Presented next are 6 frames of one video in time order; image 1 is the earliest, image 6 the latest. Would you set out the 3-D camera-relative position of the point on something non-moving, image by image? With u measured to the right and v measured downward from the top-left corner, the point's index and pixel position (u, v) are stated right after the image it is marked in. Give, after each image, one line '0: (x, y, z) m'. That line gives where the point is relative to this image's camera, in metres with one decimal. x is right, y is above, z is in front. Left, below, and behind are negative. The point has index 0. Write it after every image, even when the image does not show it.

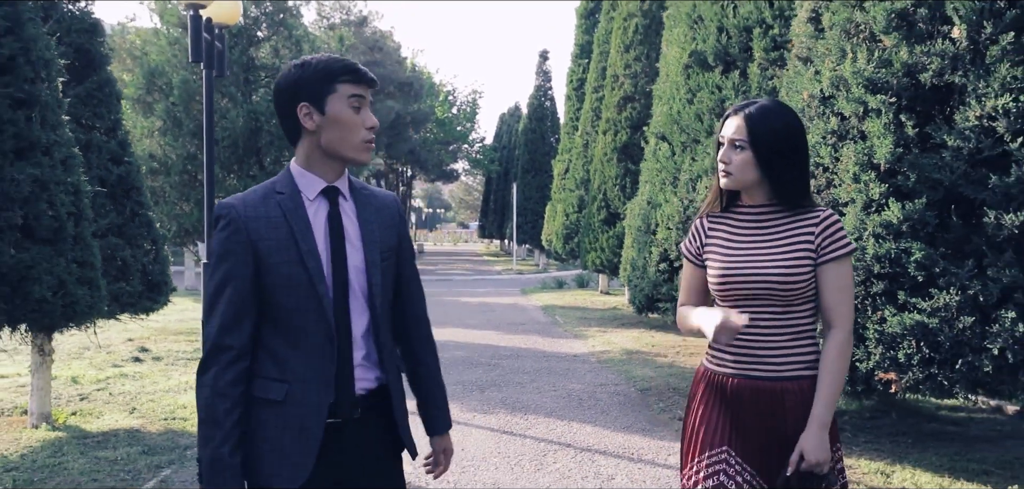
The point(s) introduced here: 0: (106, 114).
0: (-3.8, +1.2, +7.8) m
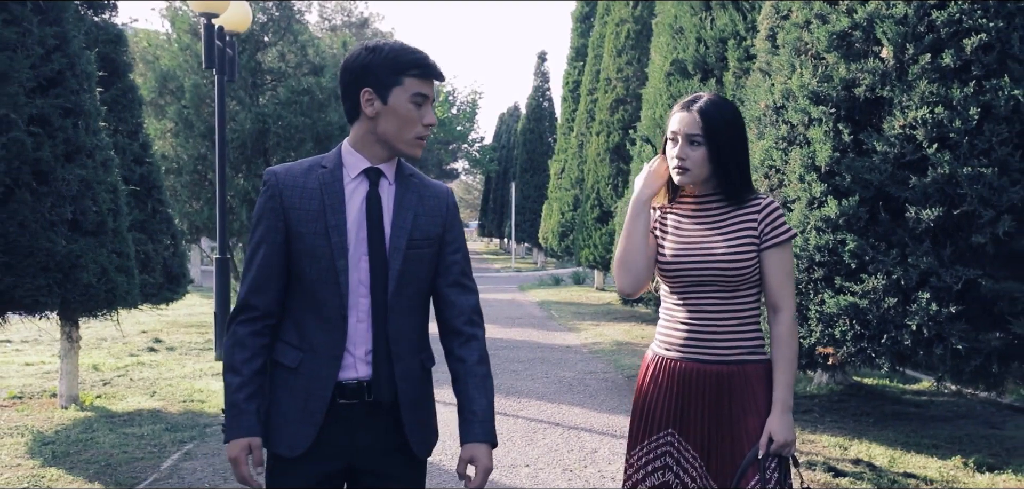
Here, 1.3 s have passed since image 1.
0: (-3.8, +1.3, +8.5) m
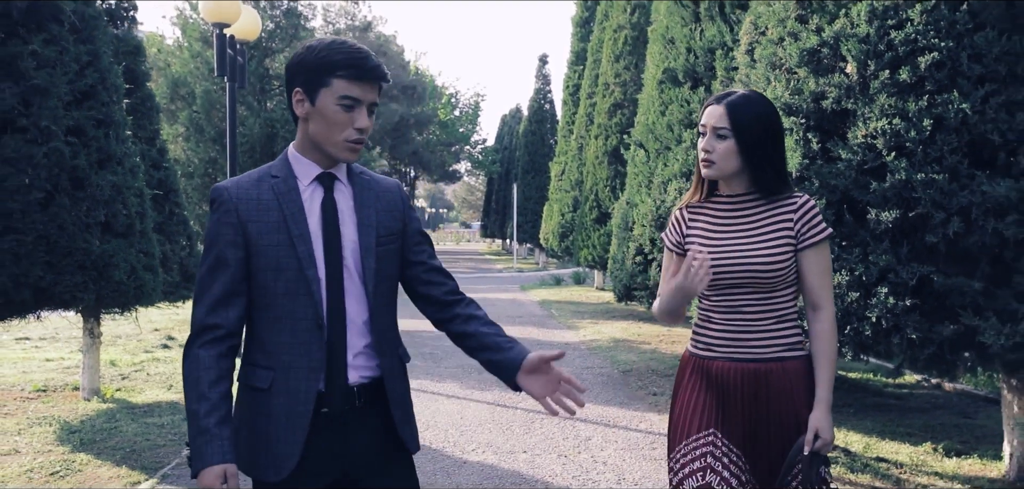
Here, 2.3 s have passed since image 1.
0: (-3.9, +1.3, +9.0) m
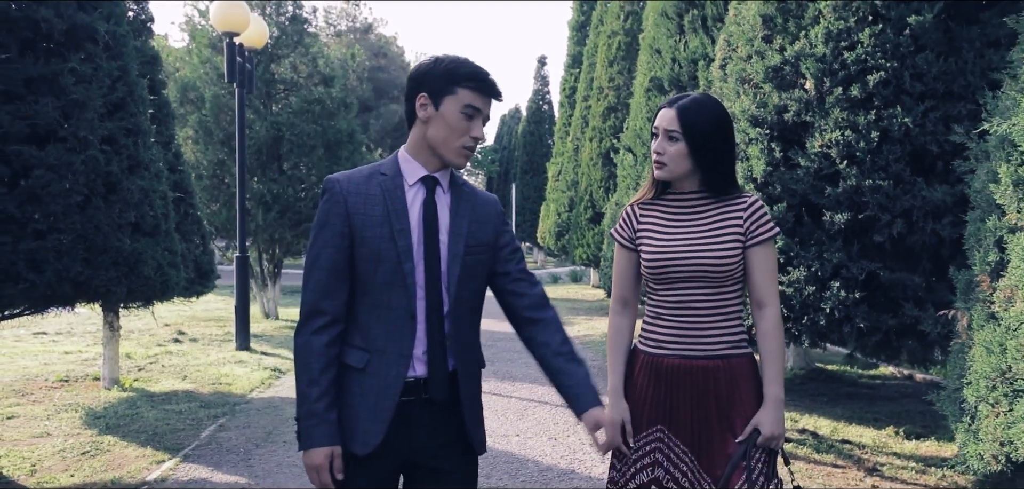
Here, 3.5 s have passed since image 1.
0: (-3.9, +1.3, +9.6) m
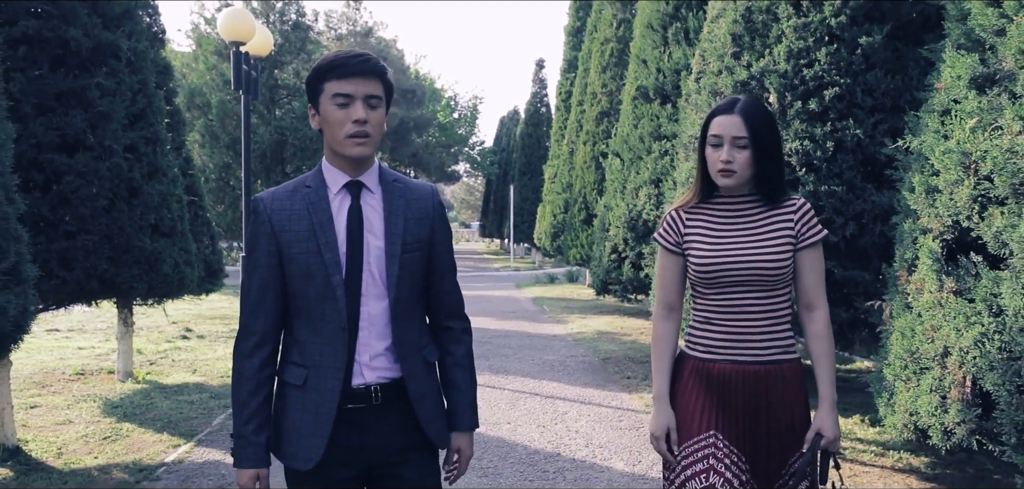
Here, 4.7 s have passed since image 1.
0: (-4.0, +1.3, +10.2) m
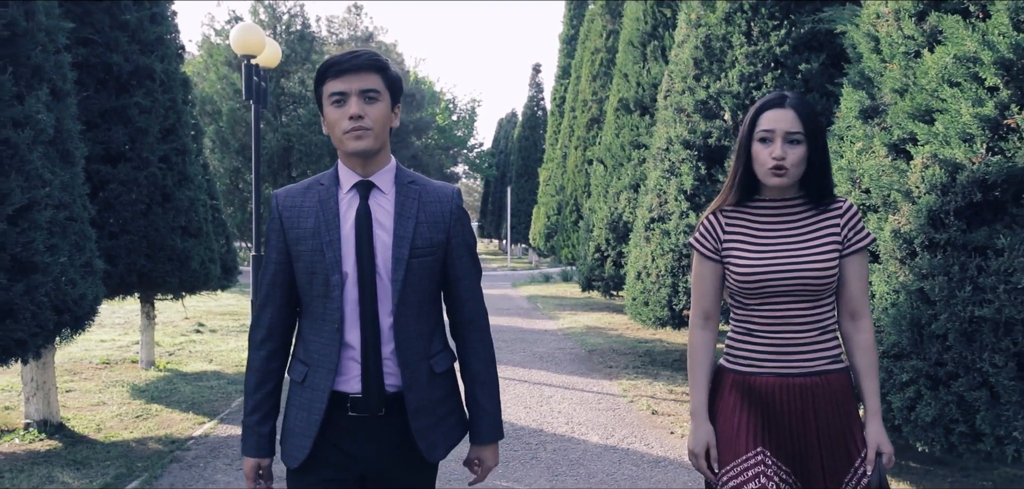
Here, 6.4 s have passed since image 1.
0: (-4.1, +1.3, +11.2) m
